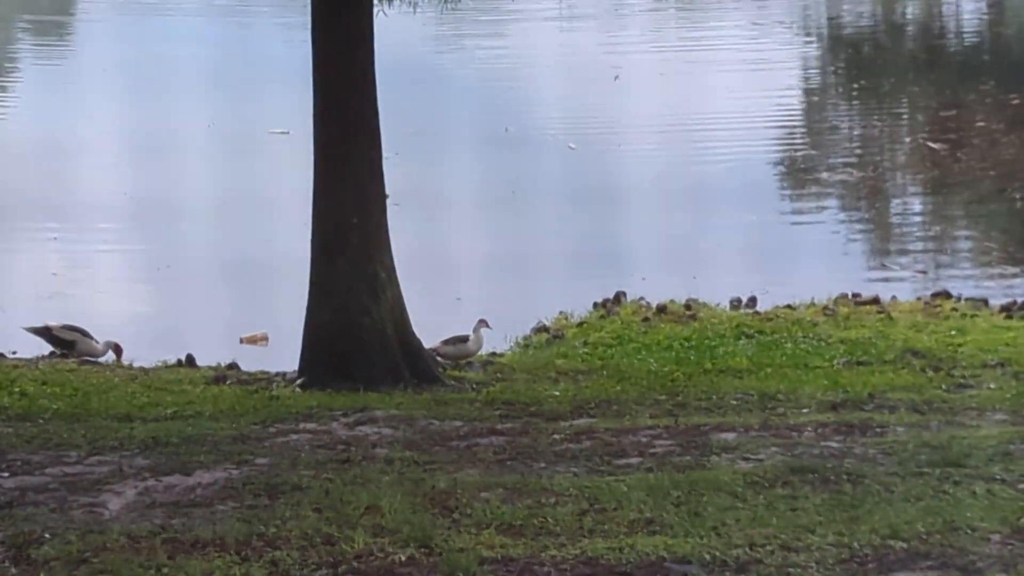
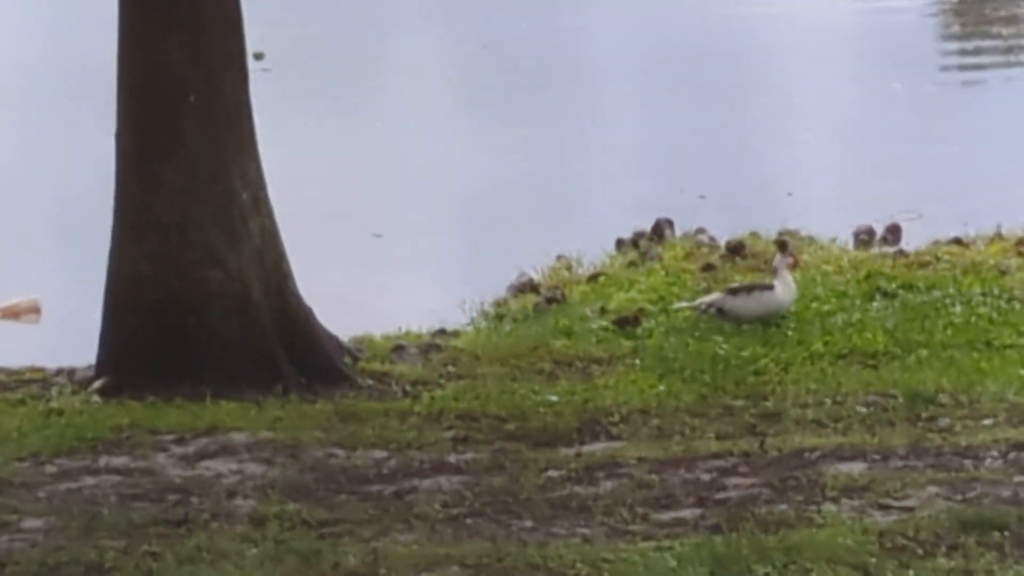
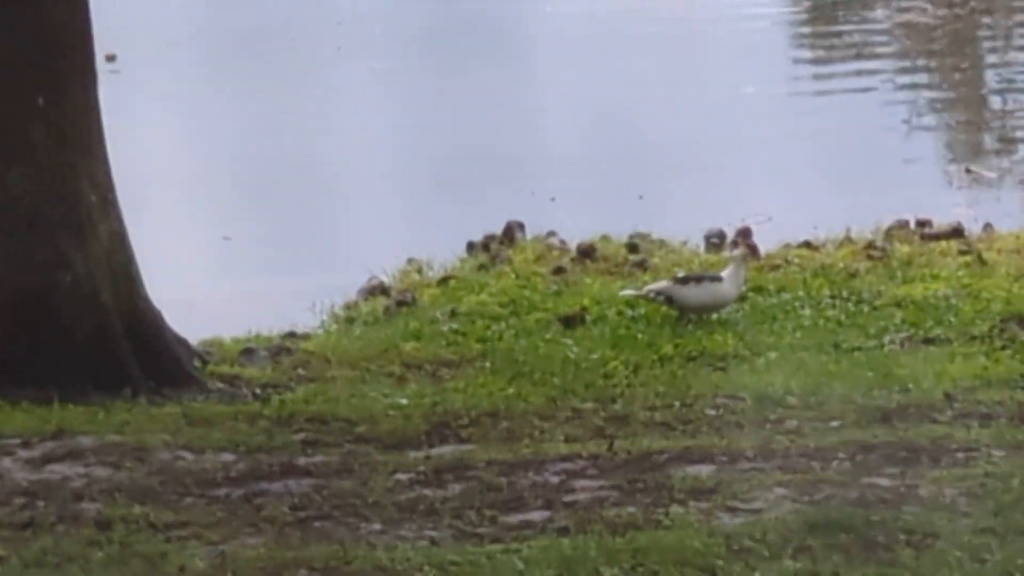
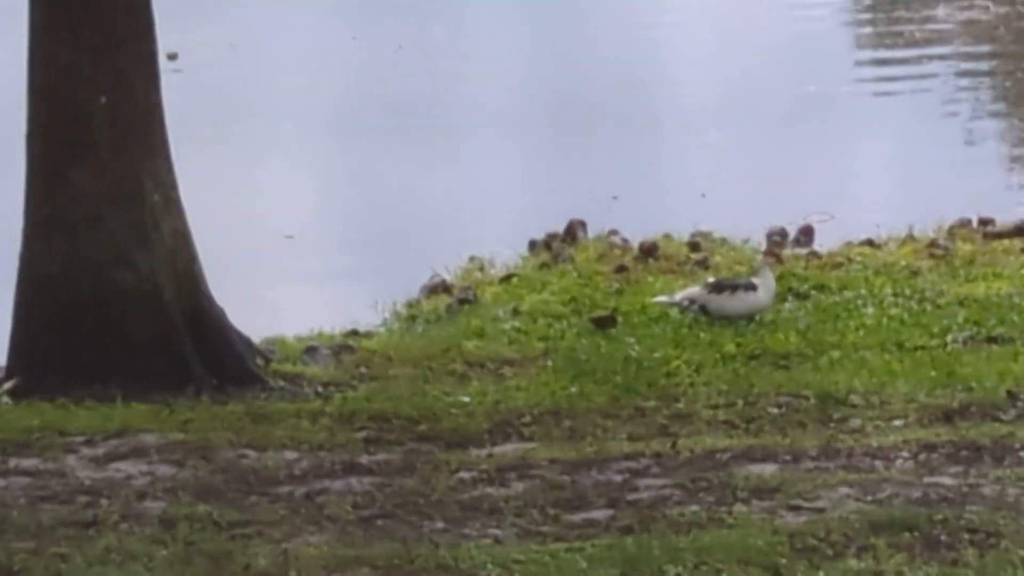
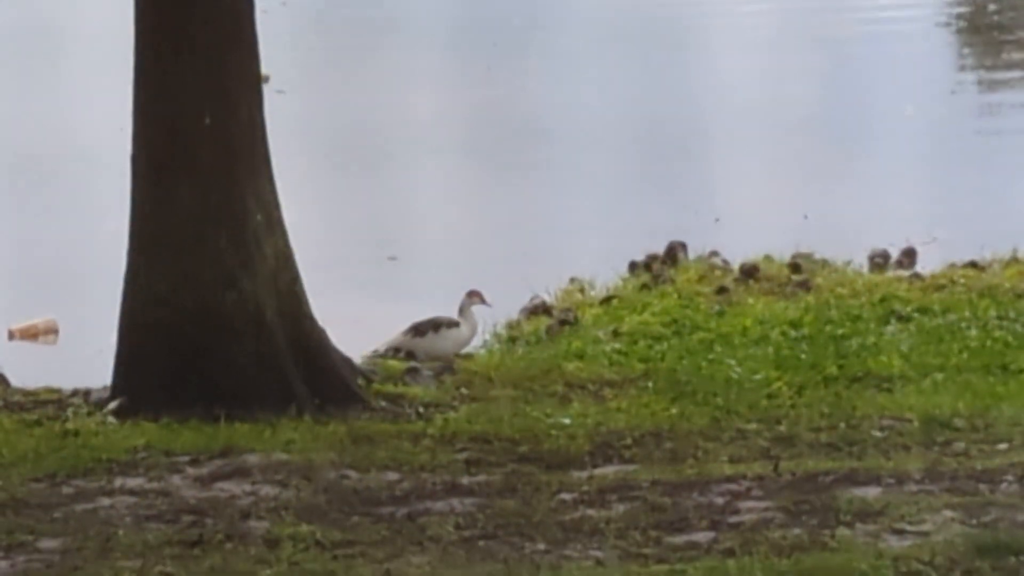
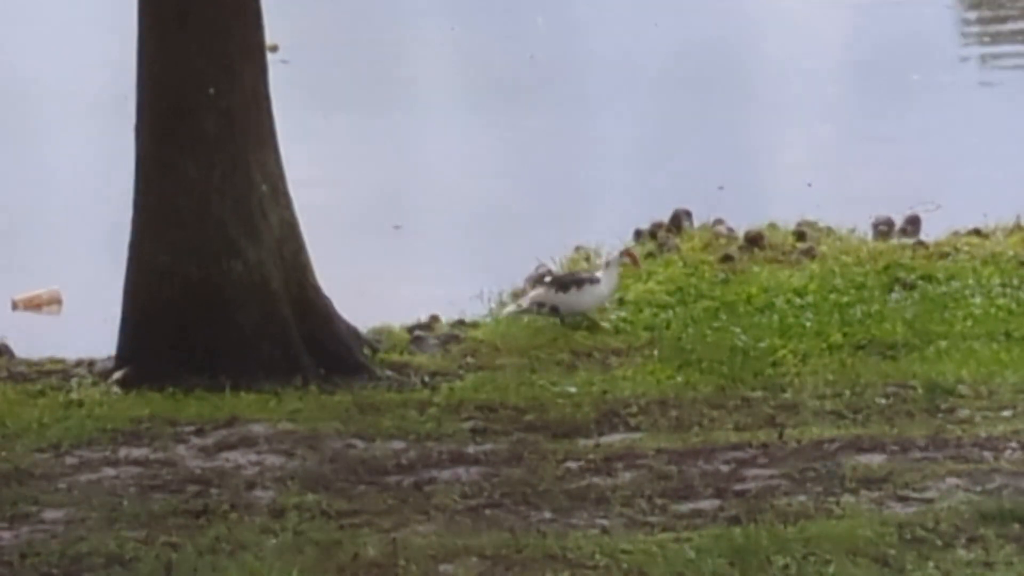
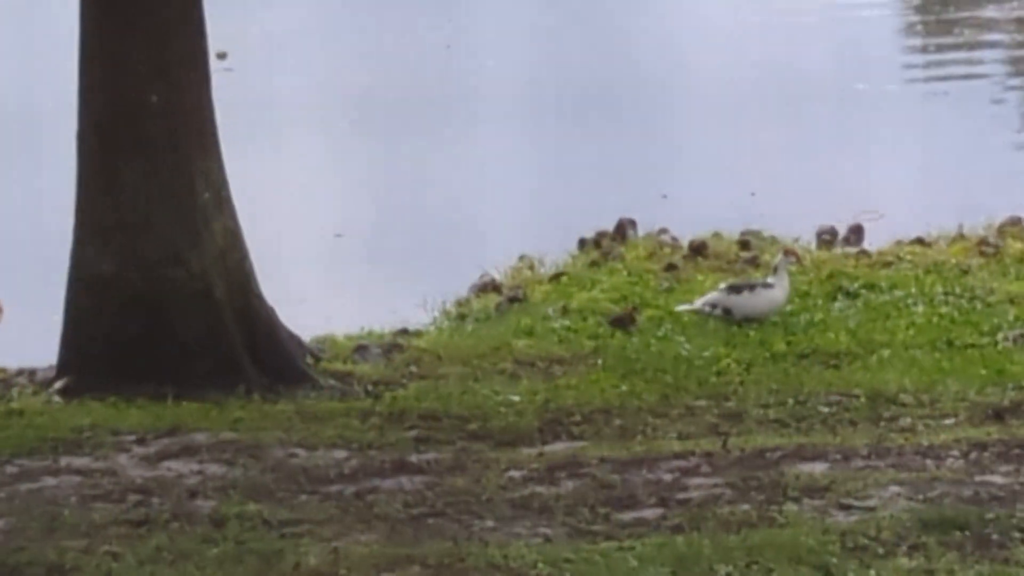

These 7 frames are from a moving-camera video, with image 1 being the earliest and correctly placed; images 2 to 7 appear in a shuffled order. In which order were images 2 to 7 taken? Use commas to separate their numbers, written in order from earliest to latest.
5, 6, 2, 7, 4, 3
